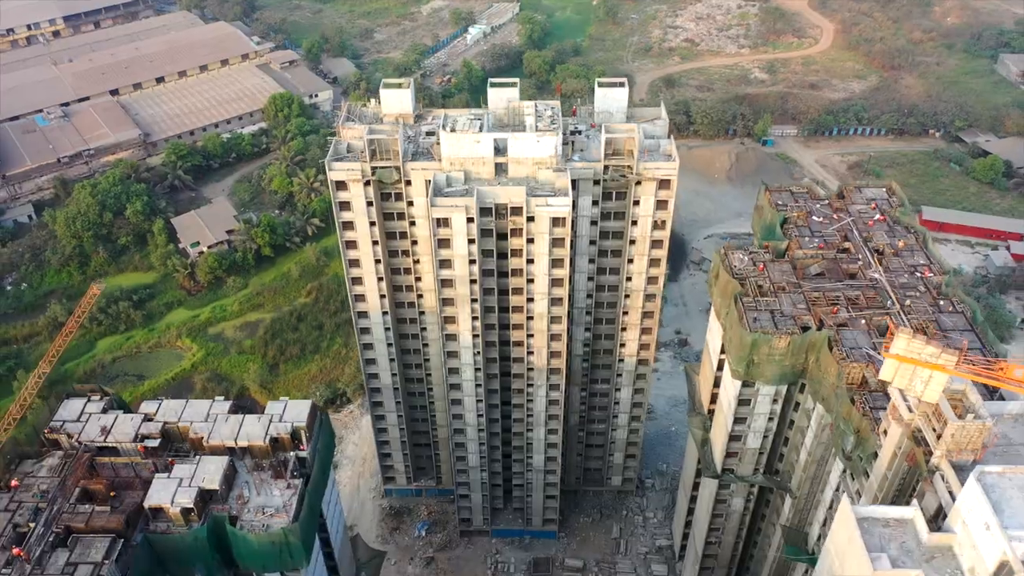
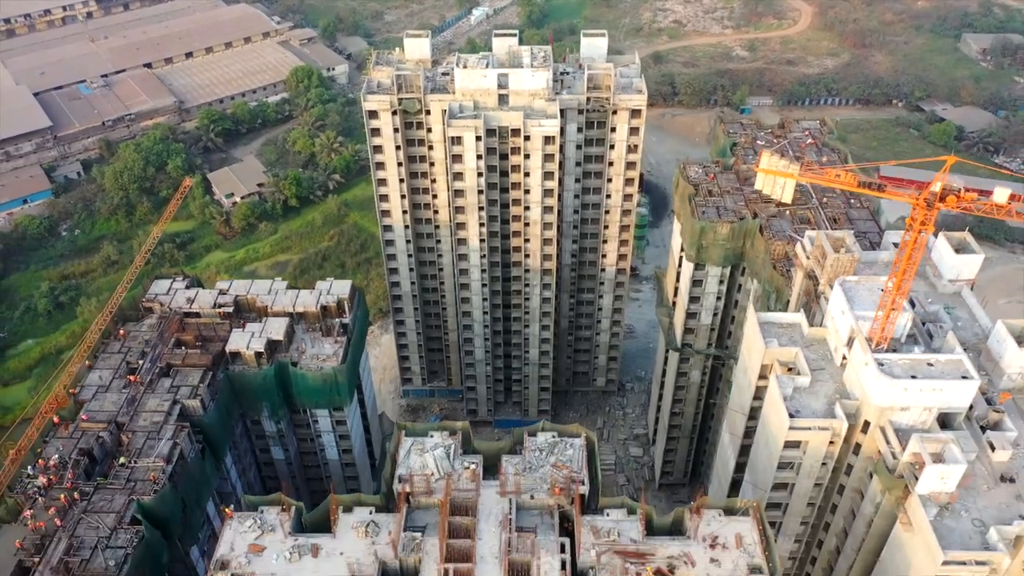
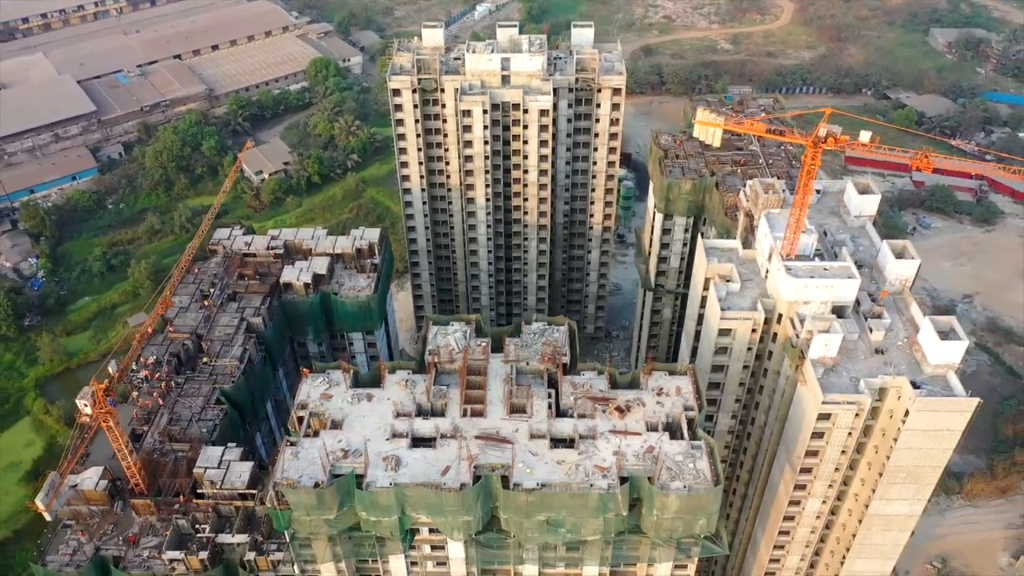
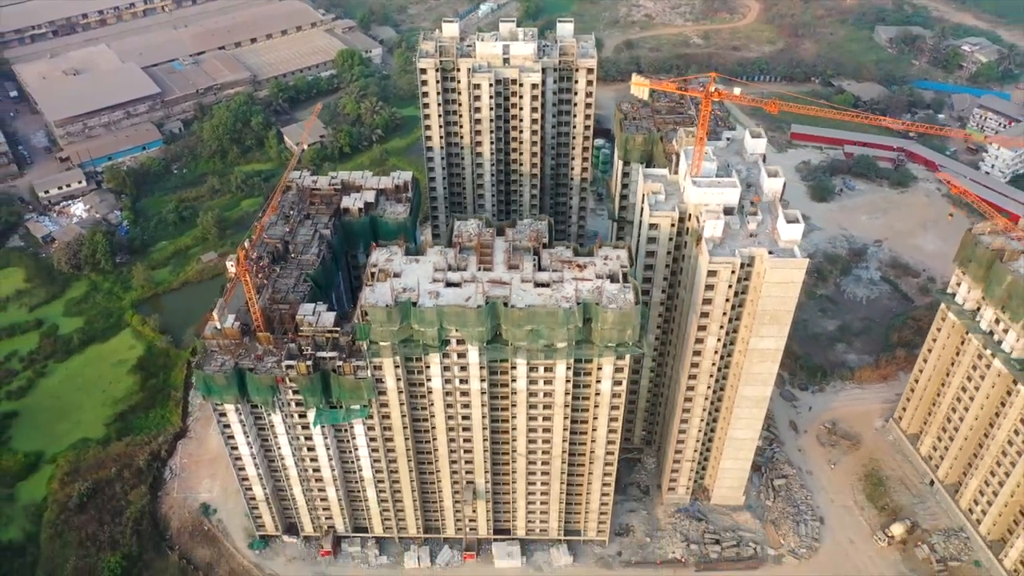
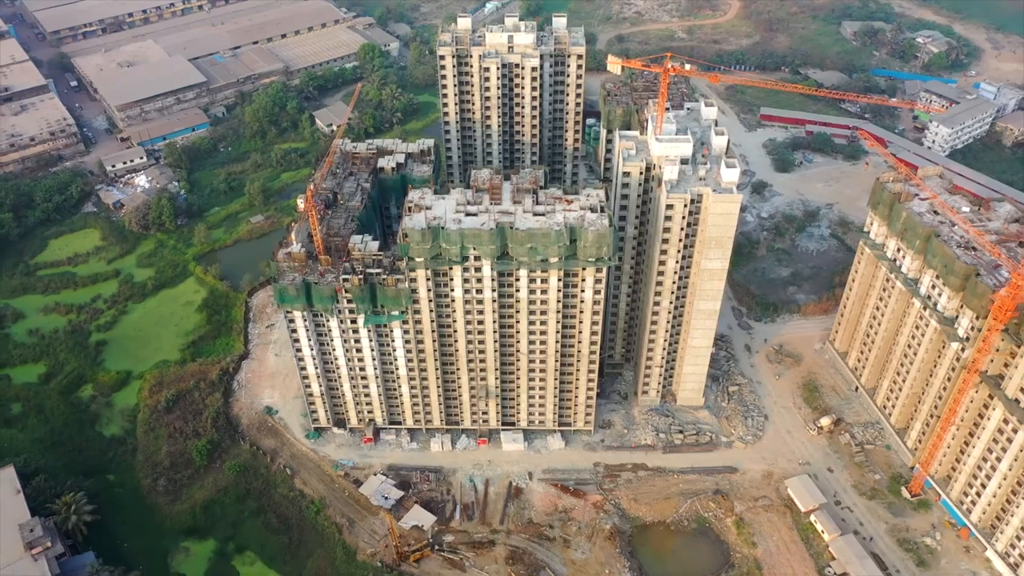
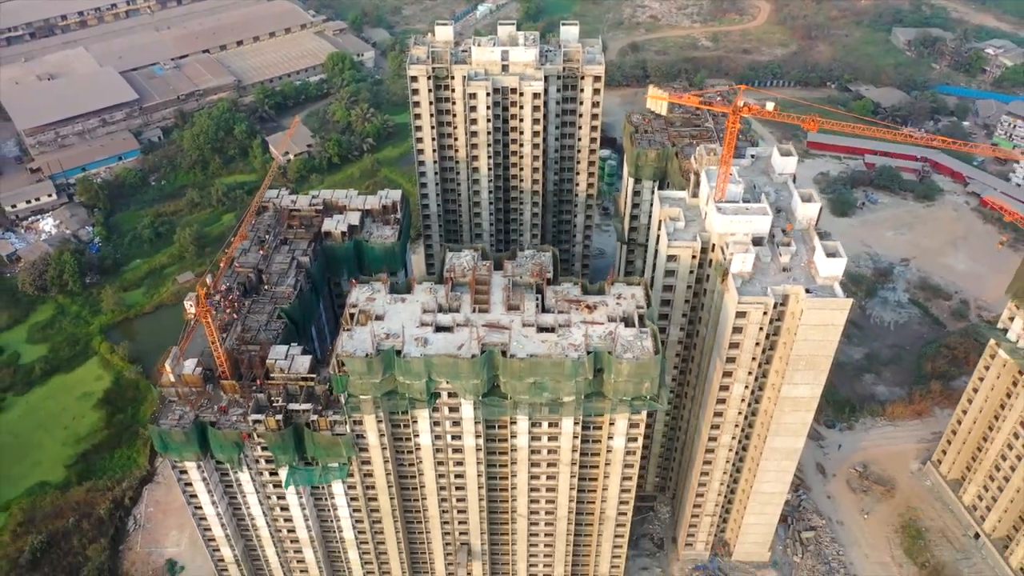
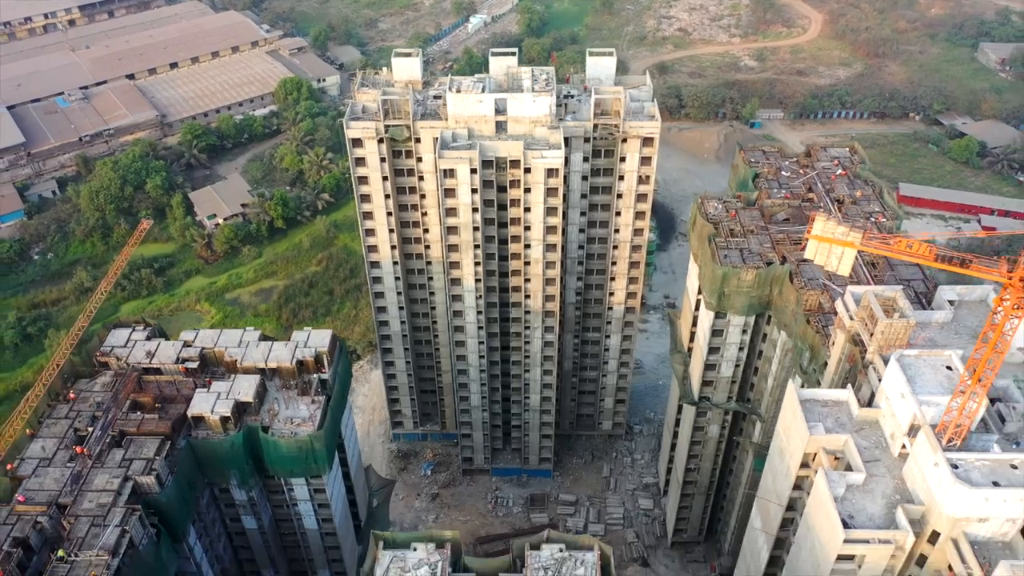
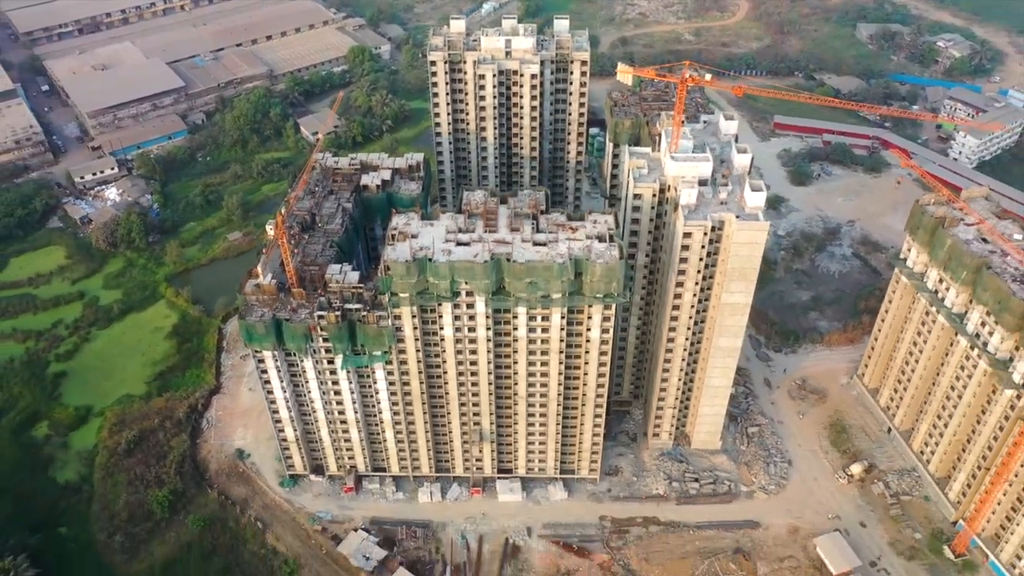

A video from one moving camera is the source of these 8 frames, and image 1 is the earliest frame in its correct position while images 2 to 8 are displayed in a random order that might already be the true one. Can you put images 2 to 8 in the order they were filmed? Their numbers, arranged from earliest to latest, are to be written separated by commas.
7, 2, 3, 6, 4, 8, 5
